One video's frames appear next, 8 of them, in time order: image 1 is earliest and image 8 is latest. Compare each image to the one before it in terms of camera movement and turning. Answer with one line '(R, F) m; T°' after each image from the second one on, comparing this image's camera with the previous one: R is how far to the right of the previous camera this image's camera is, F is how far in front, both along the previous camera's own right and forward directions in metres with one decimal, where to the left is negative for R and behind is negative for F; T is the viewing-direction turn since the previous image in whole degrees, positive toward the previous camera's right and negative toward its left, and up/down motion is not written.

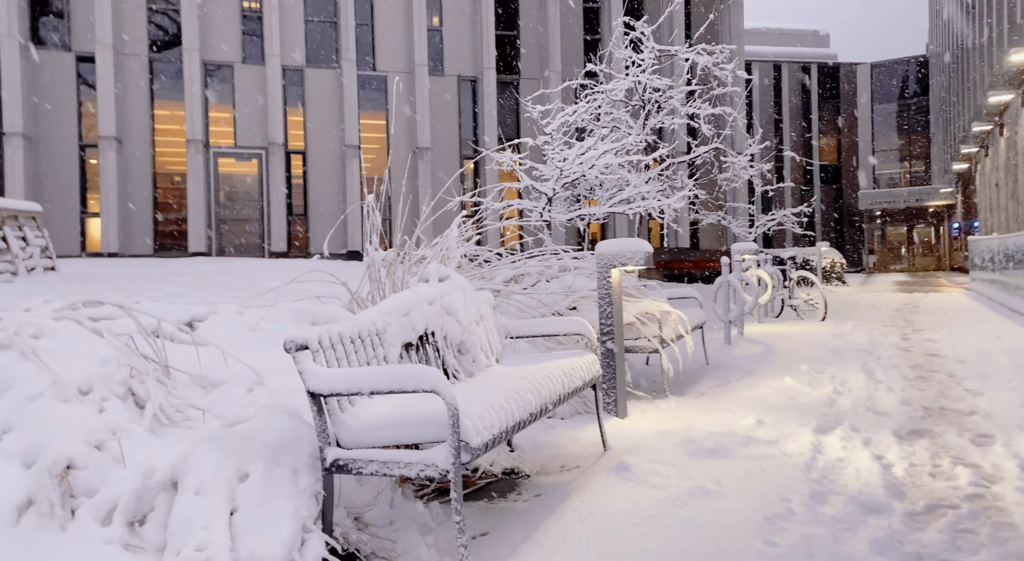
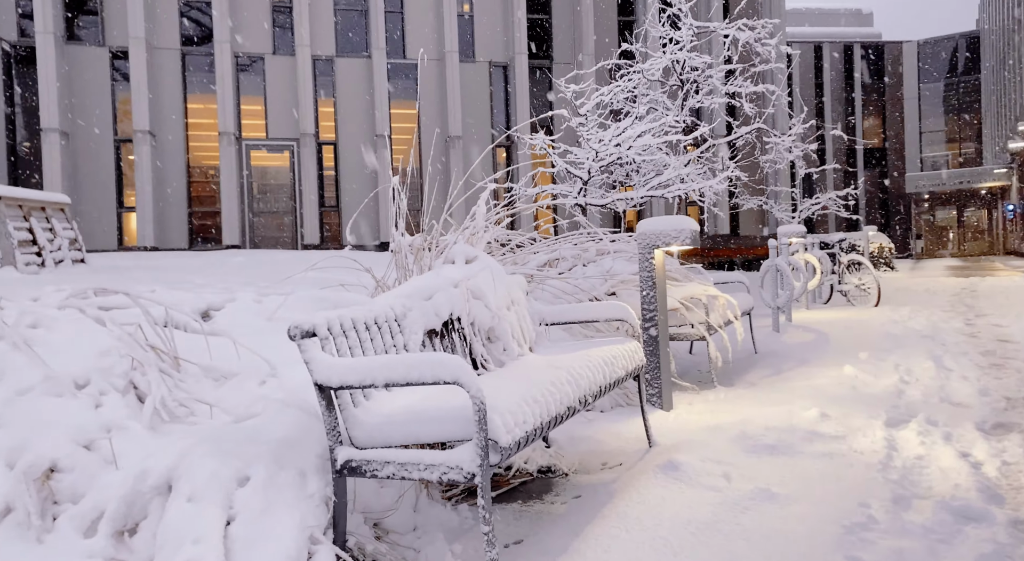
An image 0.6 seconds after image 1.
(0.0, +0.4) m; -2°
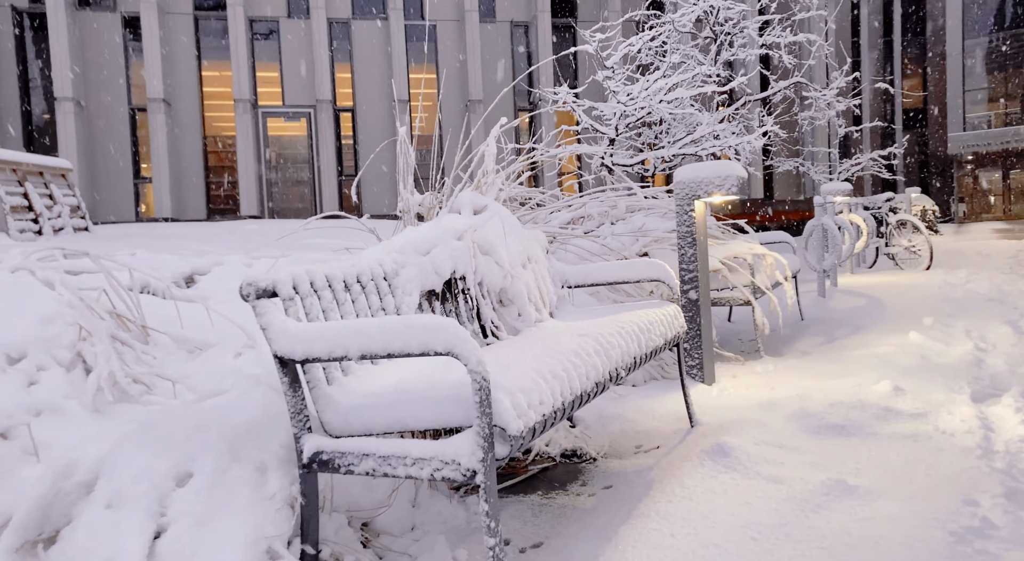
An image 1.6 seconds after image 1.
(0.0, +0.5) m; -2°
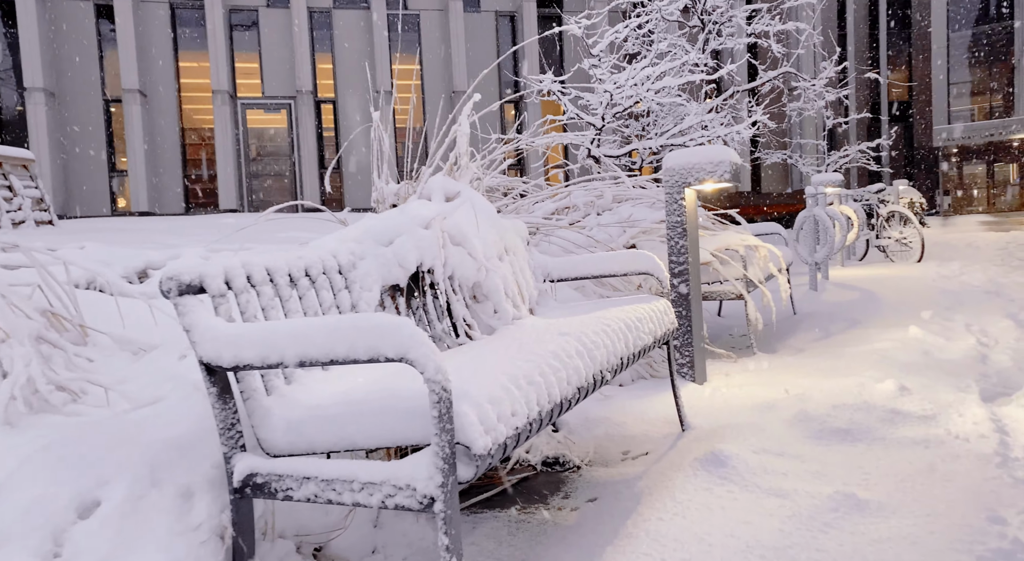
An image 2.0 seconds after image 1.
(0.0, +0.2) m; +1°
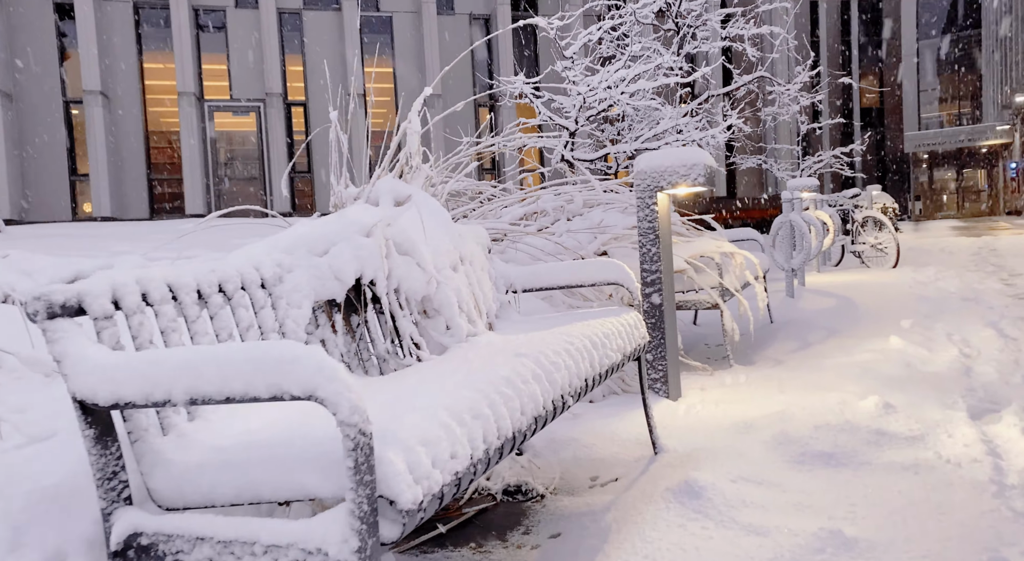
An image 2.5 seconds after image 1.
(+0.1, +0.2) m; +2°
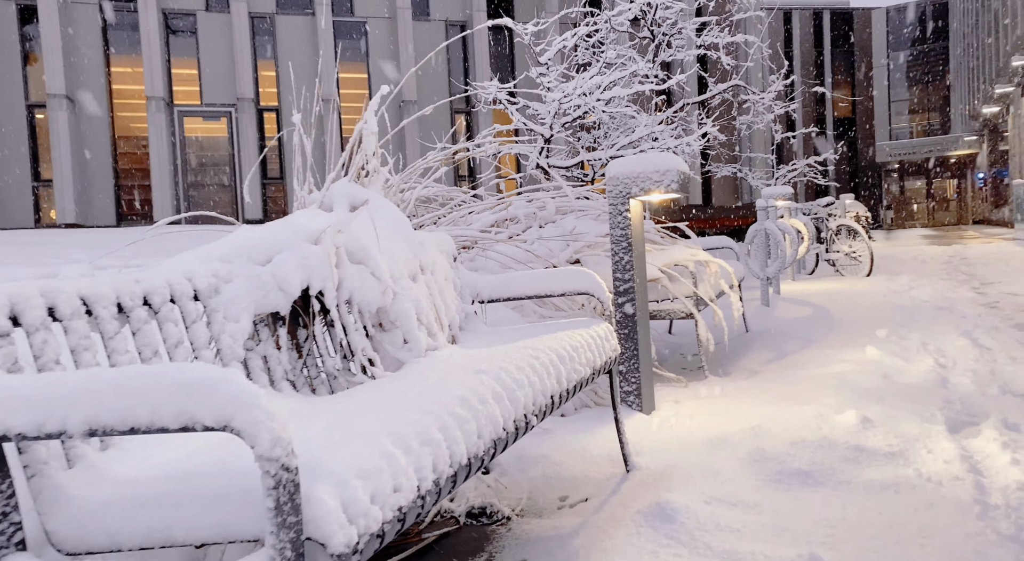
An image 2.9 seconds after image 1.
(0.0, +0.1) m; +2°
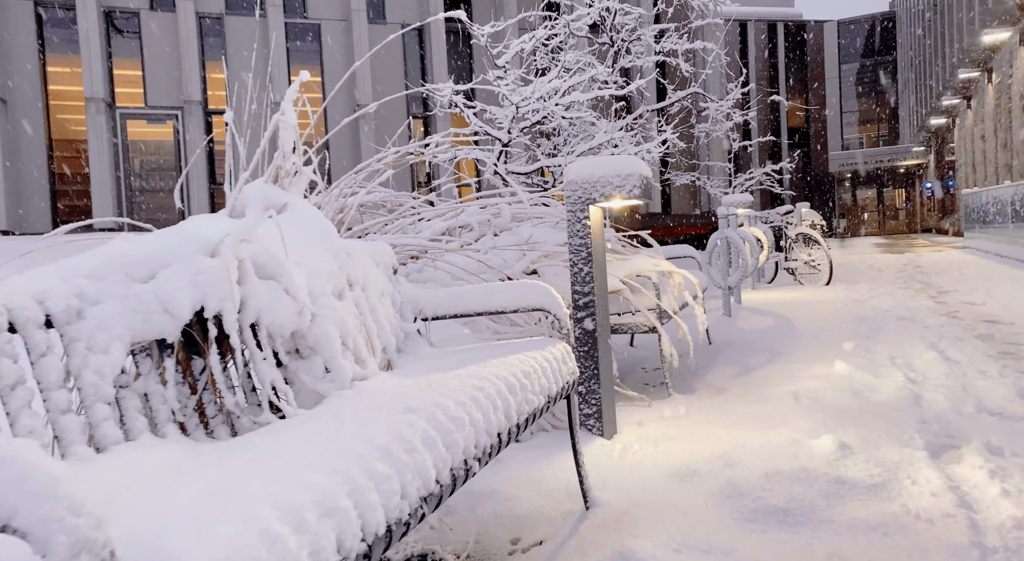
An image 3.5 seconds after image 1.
(0.0, +0.3) m; +3°
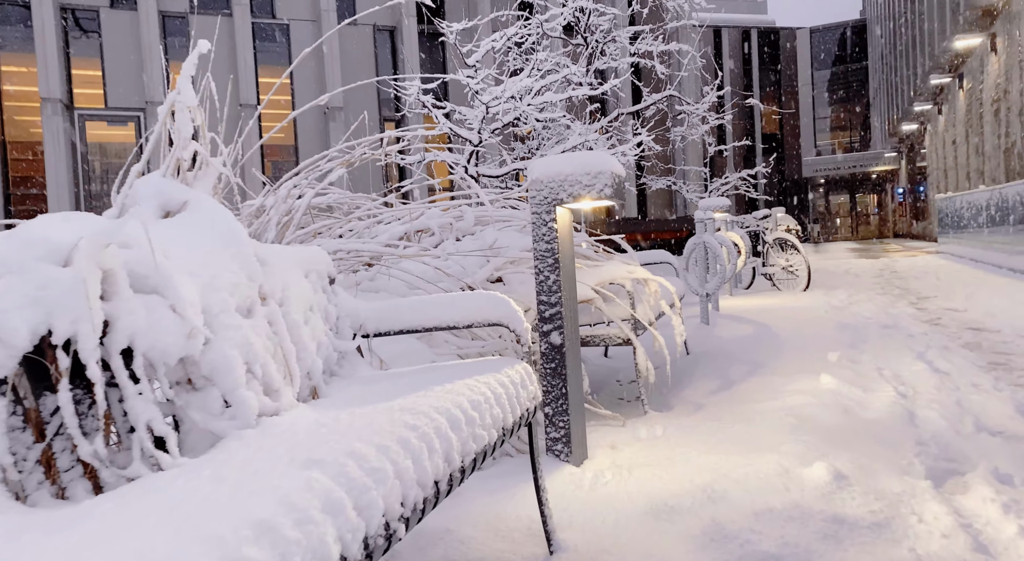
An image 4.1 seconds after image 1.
(+0.1, +0.3) m; +2°
